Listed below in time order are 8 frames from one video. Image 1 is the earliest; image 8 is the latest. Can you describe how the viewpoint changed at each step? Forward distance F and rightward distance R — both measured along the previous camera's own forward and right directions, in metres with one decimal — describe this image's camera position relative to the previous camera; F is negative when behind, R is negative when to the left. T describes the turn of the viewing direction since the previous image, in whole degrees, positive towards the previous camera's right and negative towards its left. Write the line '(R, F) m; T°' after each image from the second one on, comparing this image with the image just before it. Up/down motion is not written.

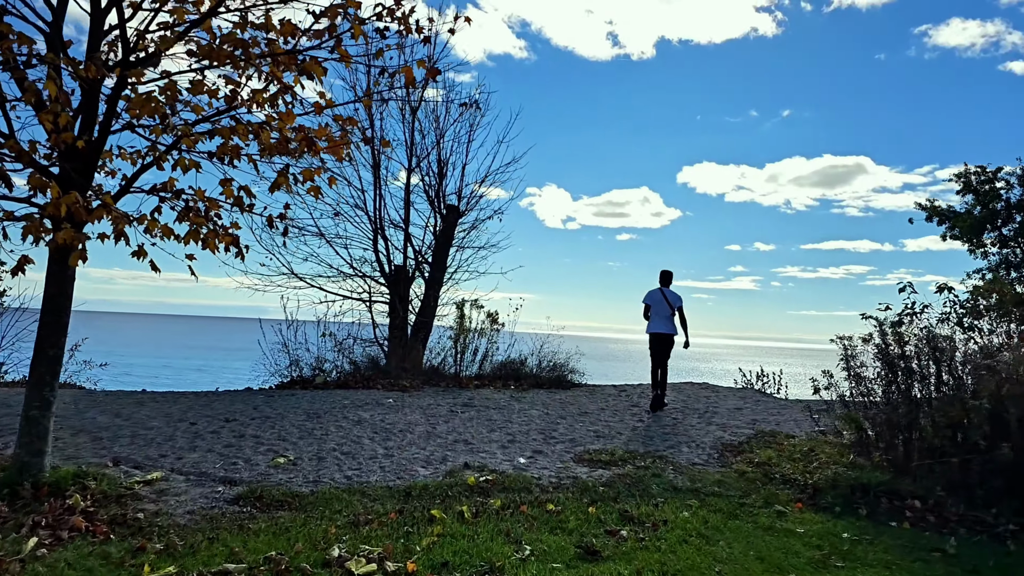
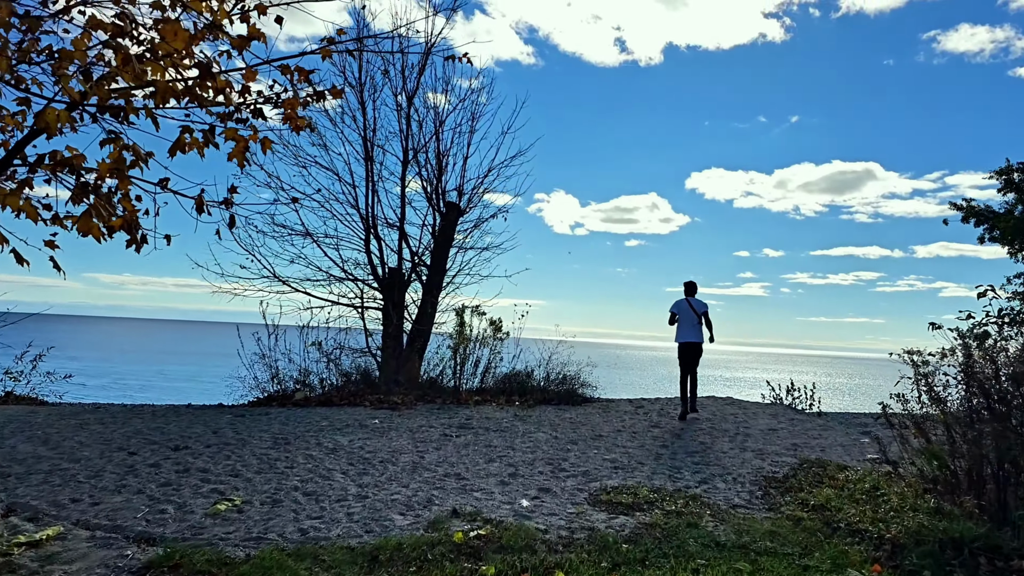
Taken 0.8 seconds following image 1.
(0.0, +1.1) m; -1°
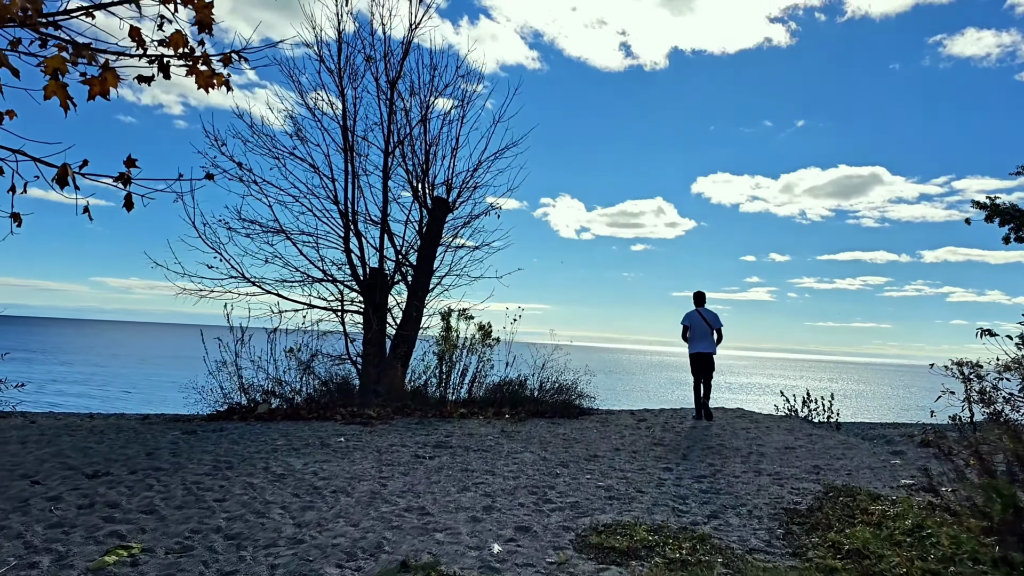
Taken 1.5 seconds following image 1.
(+0.2, +0.9) m; 0°
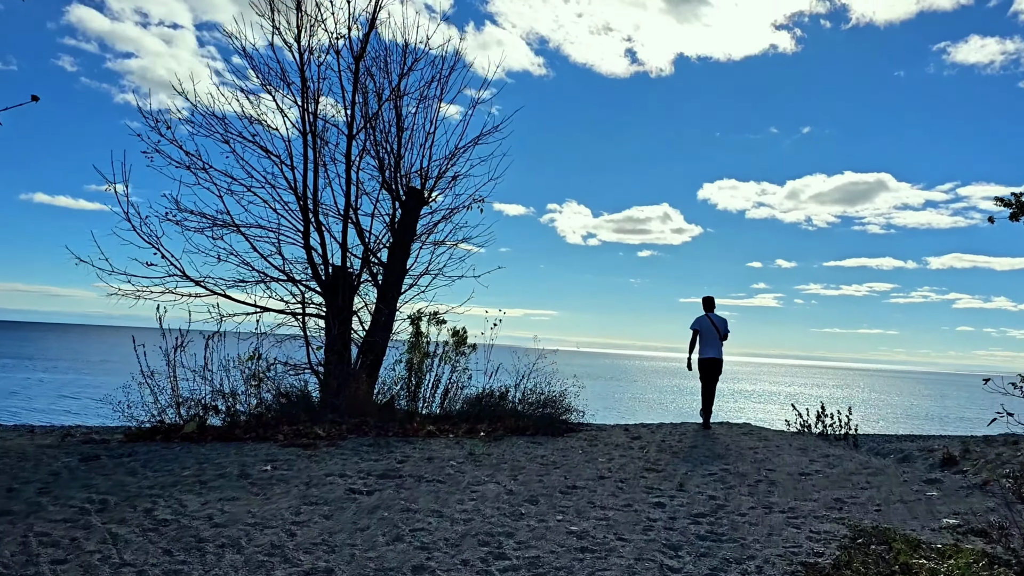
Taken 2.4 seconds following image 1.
(+0.3, +1.1) m; 0°
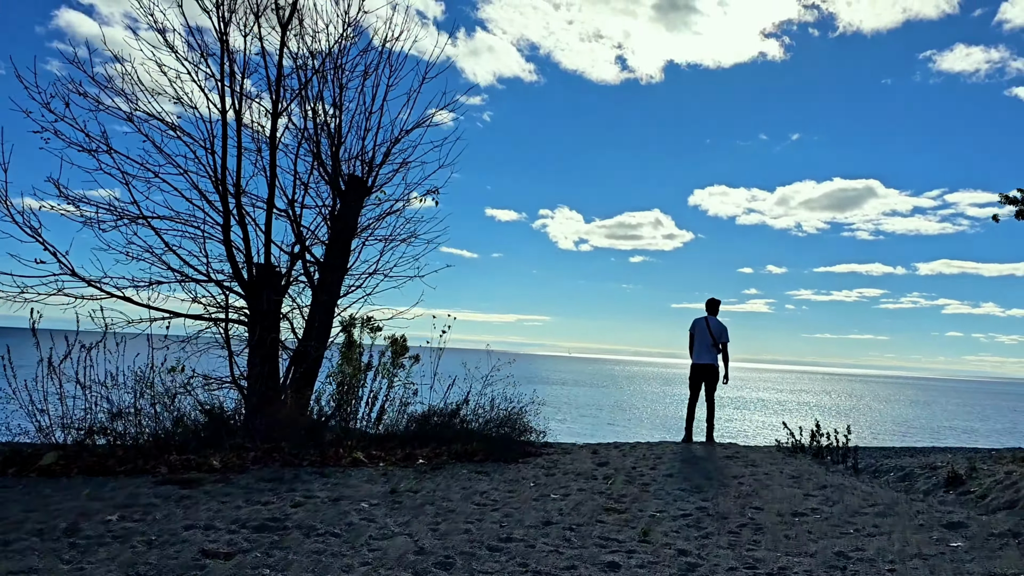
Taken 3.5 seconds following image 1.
(+0.4, +1.2) m; +1°
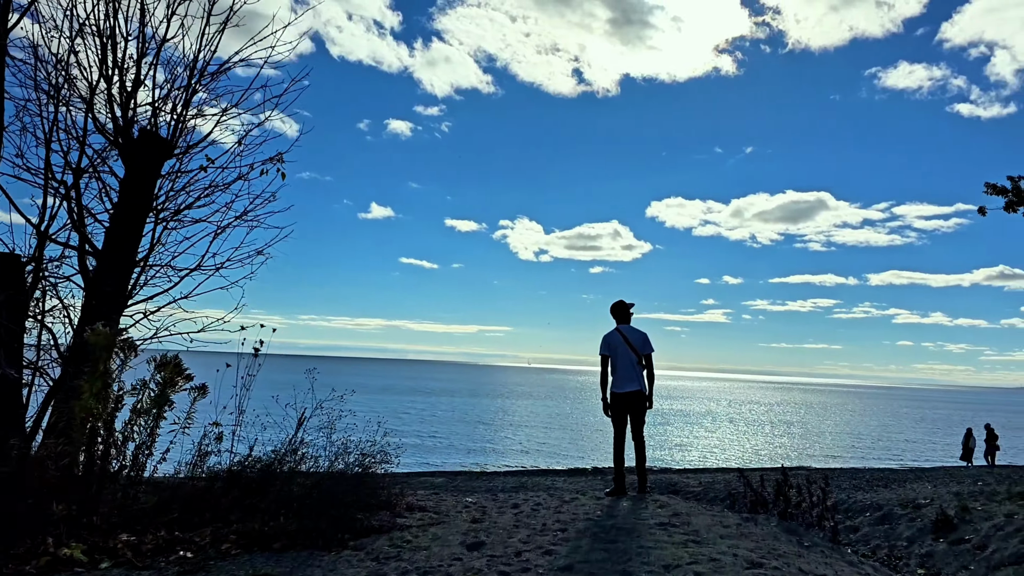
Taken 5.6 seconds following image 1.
(+0.8, +2.3) m; +3°
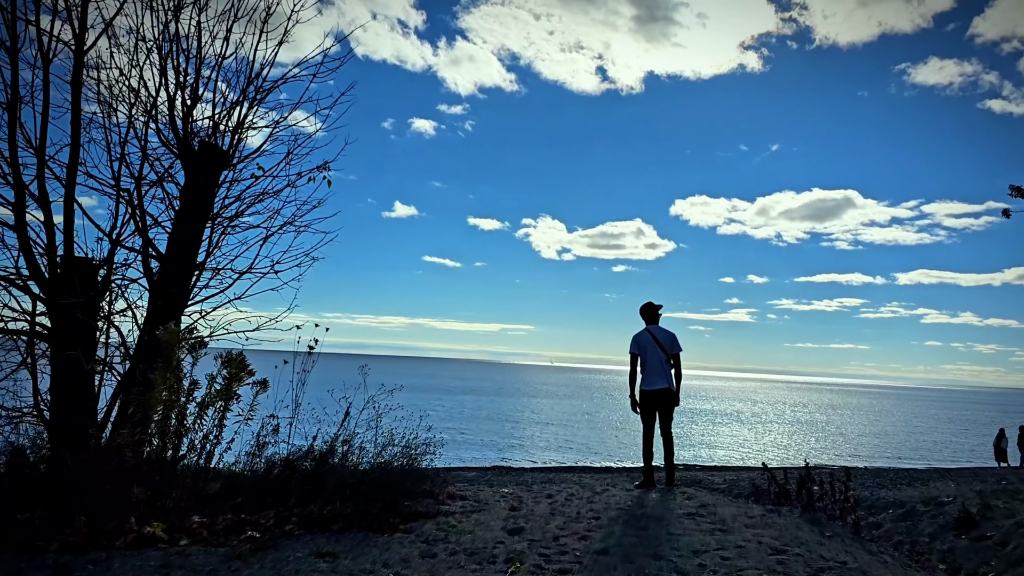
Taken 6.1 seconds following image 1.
(-0.1, -0.4) m; -2°
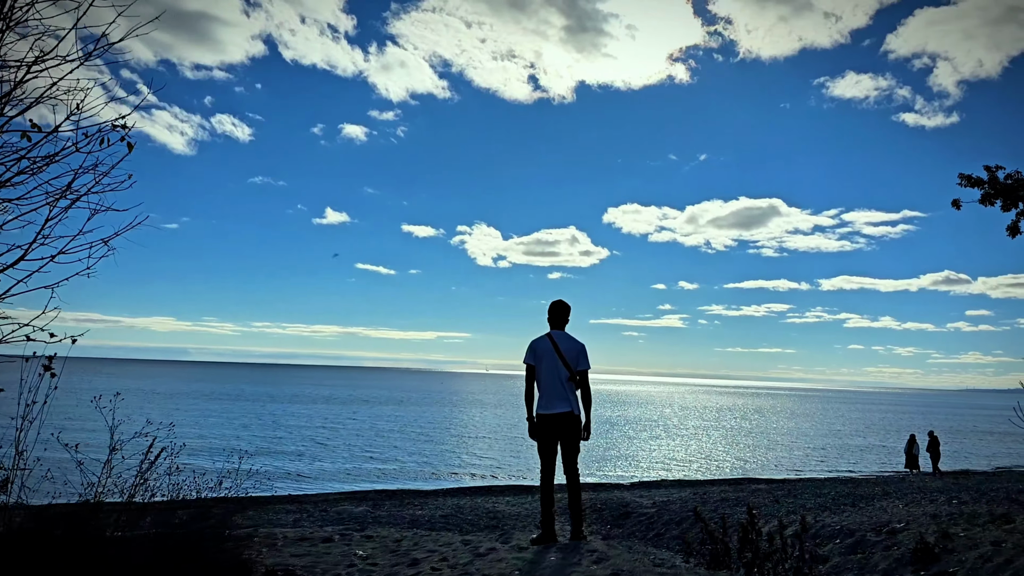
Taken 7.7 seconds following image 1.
(+0.6, +1.7) m; +5°
